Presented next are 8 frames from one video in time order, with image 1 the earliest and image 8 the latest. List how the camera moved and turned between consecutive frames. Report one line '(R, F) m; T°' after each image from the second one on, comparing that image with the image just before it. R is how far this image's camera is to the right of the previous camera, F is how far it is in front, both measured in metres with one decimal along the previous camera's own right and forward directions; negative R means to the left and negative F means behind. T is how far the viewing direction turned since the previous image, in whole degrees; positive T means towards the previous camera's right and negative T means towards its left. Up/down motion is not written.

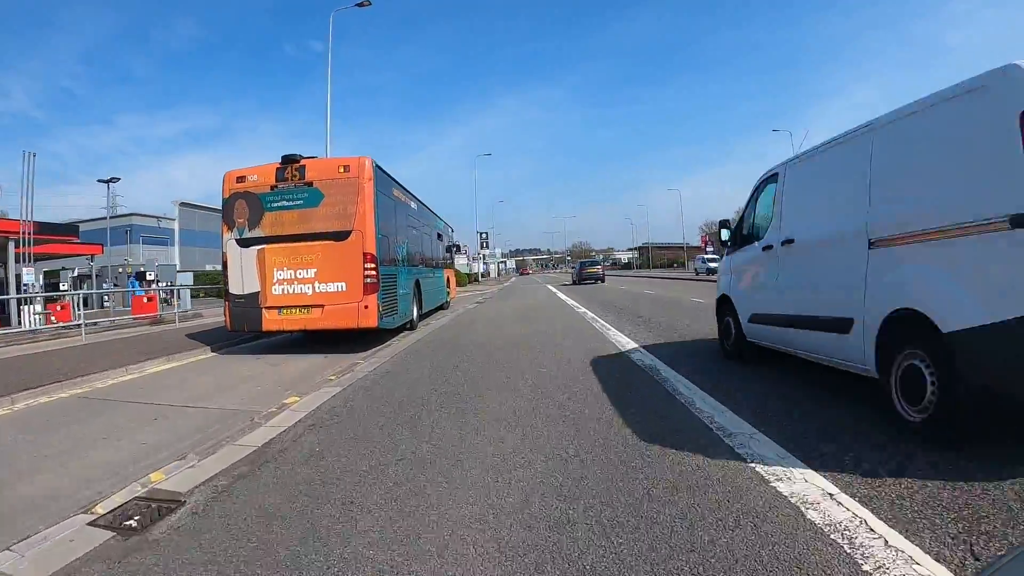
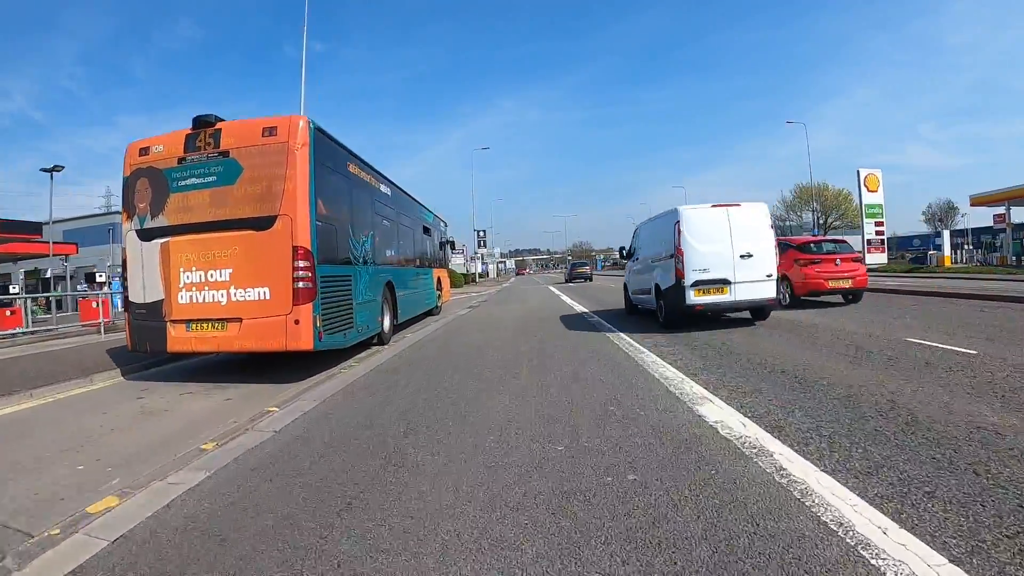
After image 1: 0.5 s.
(+0.1, +2.2) m; 0°
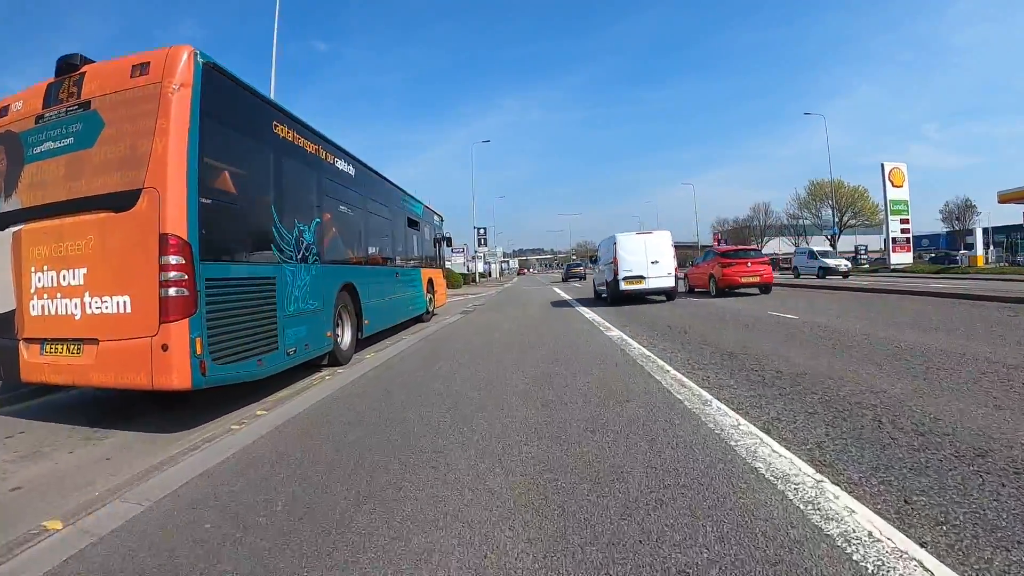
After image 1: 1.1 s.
(+0.1, +1.8) m; 0°
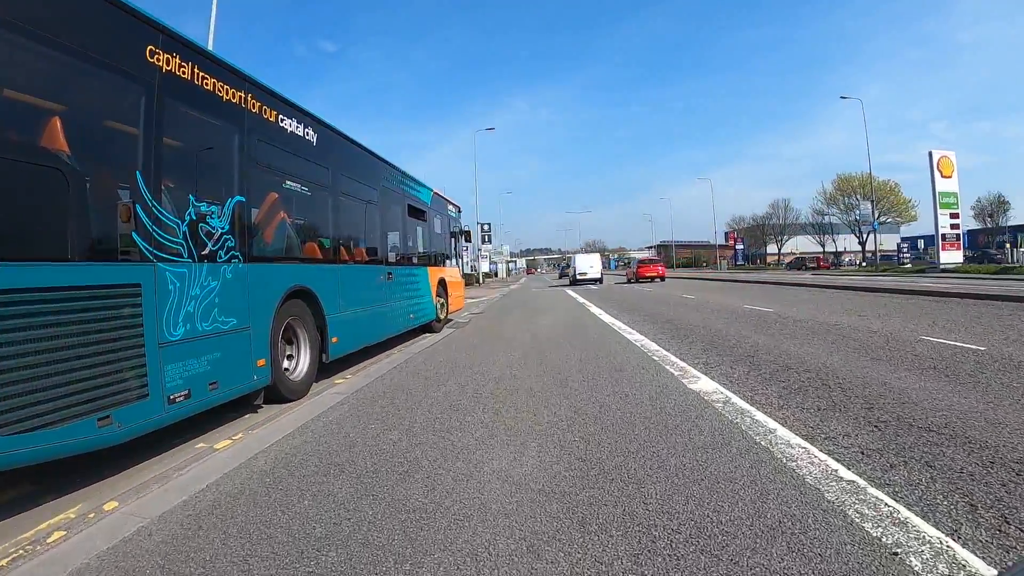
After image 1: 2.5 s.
(0.0, +2.2) m; -1°
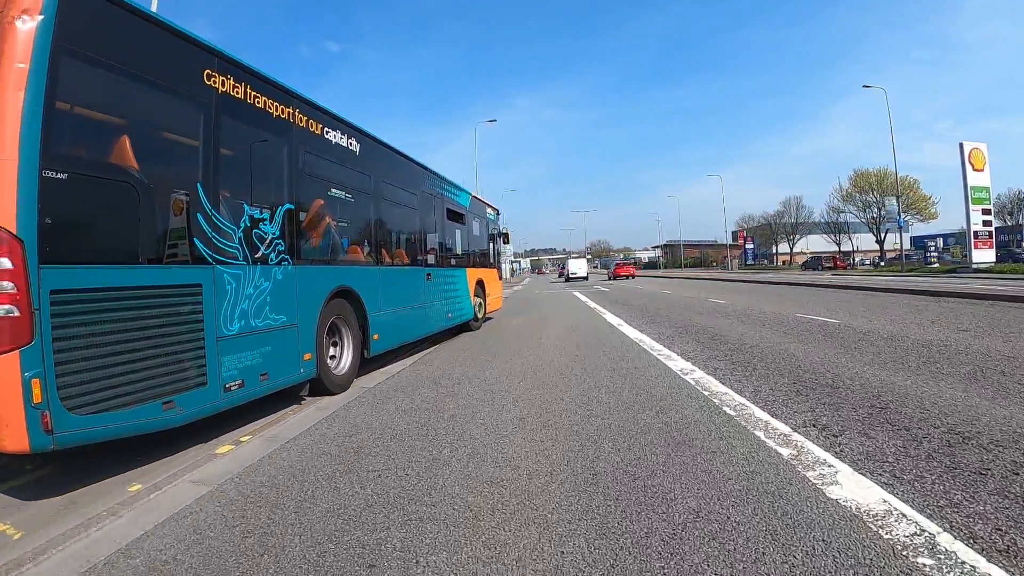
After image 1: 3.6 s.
(0.0, +1.1) m; -1°
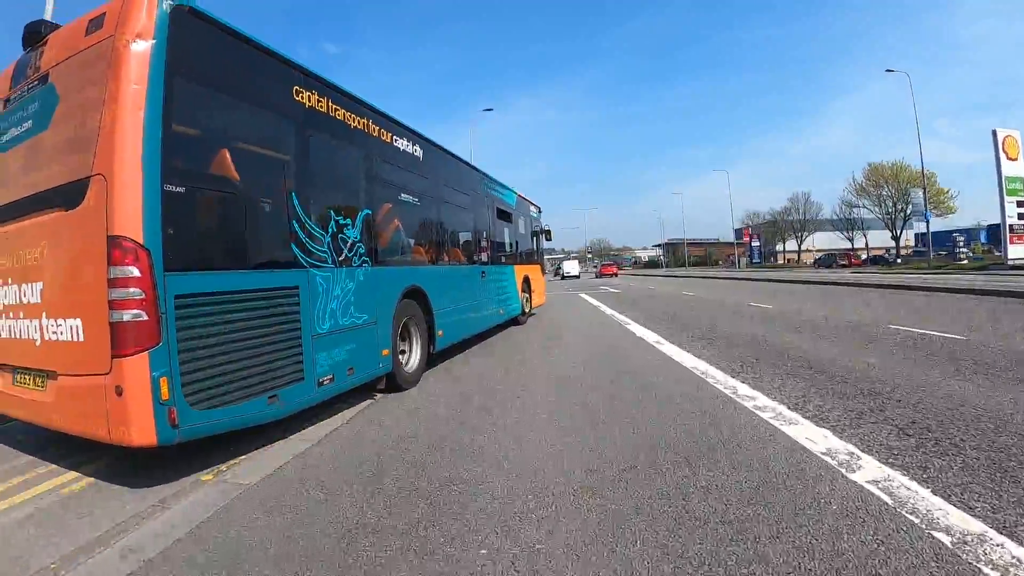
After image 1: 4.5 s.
(-0.2, +0.8) m; 0°
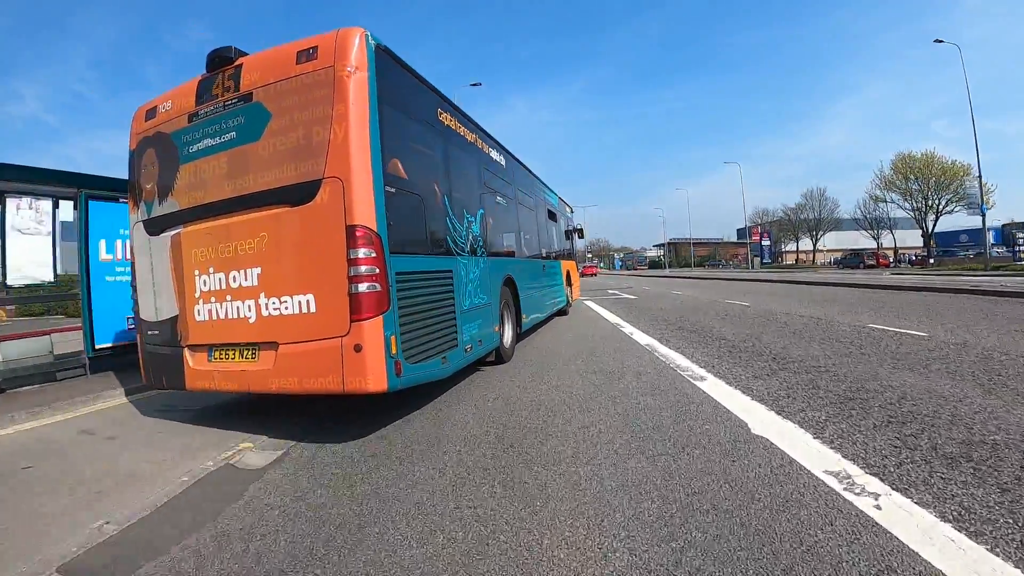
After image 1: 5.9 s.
(0.0, +3.2) m; 0°
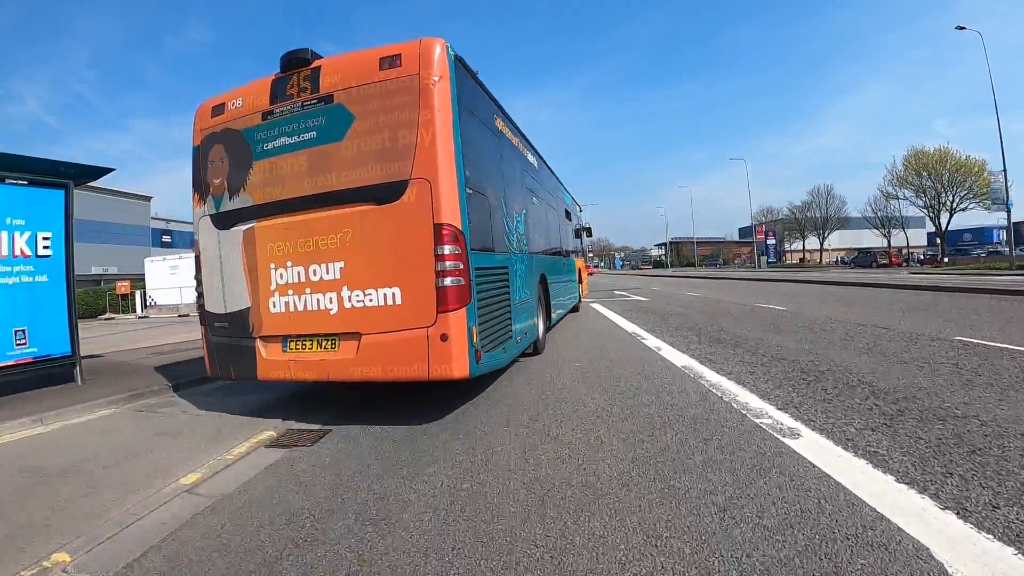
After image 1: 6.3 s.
(0.0, +1.6) m; 0°
